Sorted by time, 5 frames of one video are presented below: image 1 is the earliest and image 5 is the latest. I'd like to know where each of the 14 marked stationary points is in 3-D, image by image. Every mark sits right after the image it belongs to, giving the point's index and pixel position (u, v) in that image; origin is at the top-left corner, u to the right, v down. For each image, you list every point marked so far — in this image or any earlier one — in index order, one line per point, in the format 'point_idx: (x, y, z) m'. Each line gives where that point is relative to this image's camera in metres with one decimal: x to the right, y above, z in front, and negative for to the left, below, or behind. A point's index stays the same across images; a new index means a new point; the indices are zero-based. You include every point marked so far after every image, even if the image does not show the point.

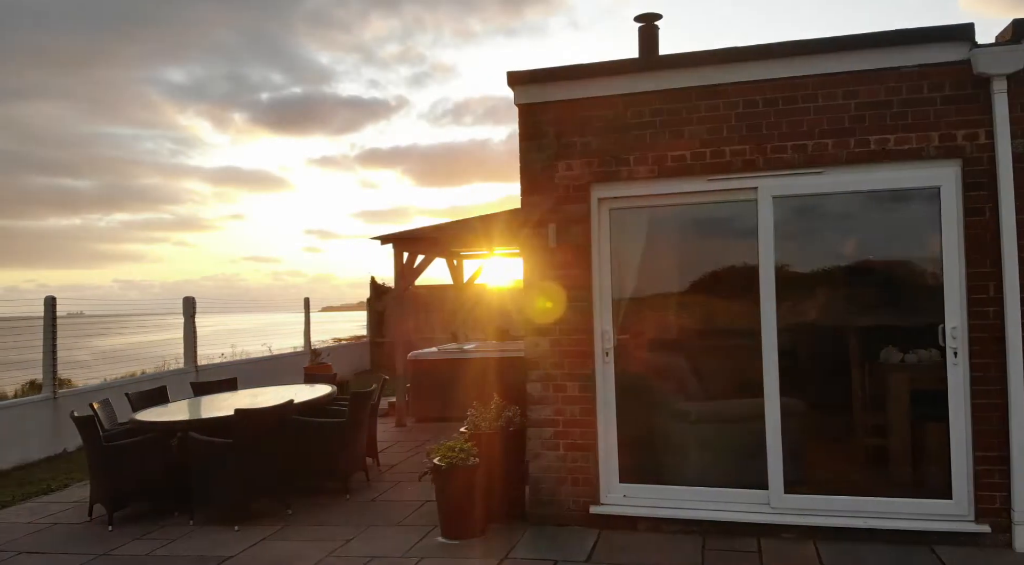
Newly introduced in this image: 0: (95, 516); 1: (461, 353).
0: (-3.3, -1.8, +5.5) m
1: (-0.8, -0.9, +9.3) m
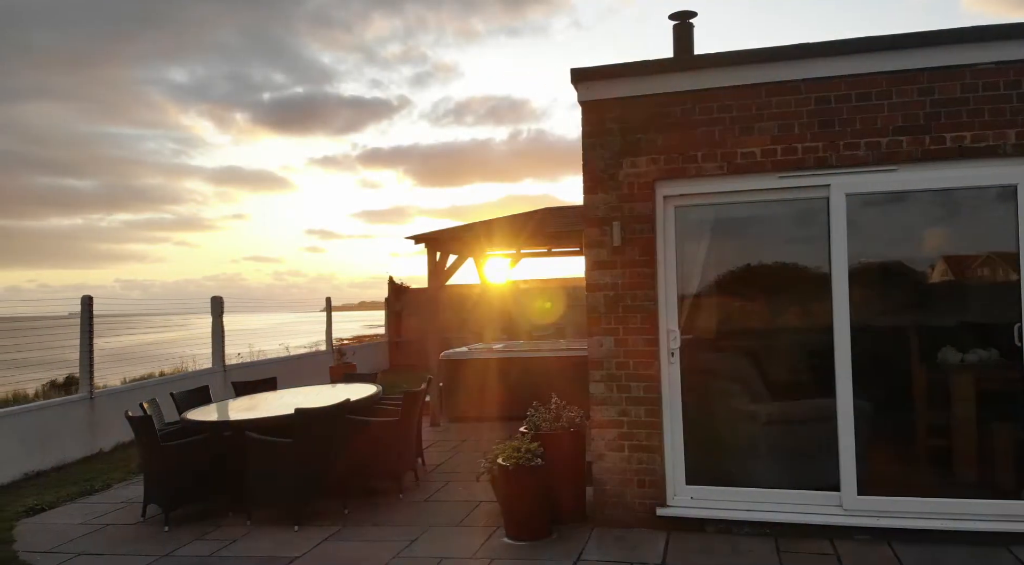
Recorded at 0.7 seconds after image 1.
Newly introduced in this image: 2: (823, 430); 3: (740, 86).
0: (-2.9, -1.8, +5.5) m
1: (-0.3, -0.9, +9.3) m
2: (+2.0, -1.0, +4.5) m
3: (+1.5, +1.3, +4.5) m
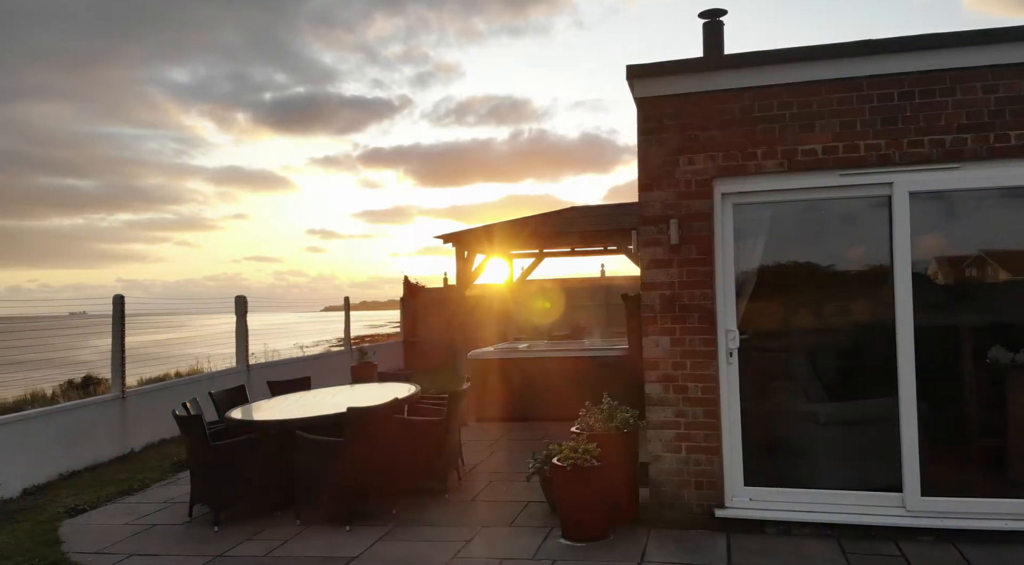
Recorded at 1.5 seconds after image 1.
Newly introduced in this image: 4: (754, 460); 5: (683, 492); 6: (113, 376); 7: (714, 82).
0: (-2.5, -1.8, +5.5) m
1: (+0.1, -0.9, +9.2) m
2: (+2.4, -0.9, +4.5) m
3: (+1.9, +1.3, +4.5) m
4: (+1.6, -1.2, +4.6) m
5: (+1.1, -1.4, +4.6) m
6: (-4.5, -1.0, +8.0) m
7: (+1.3, +1.3, +4.6) m
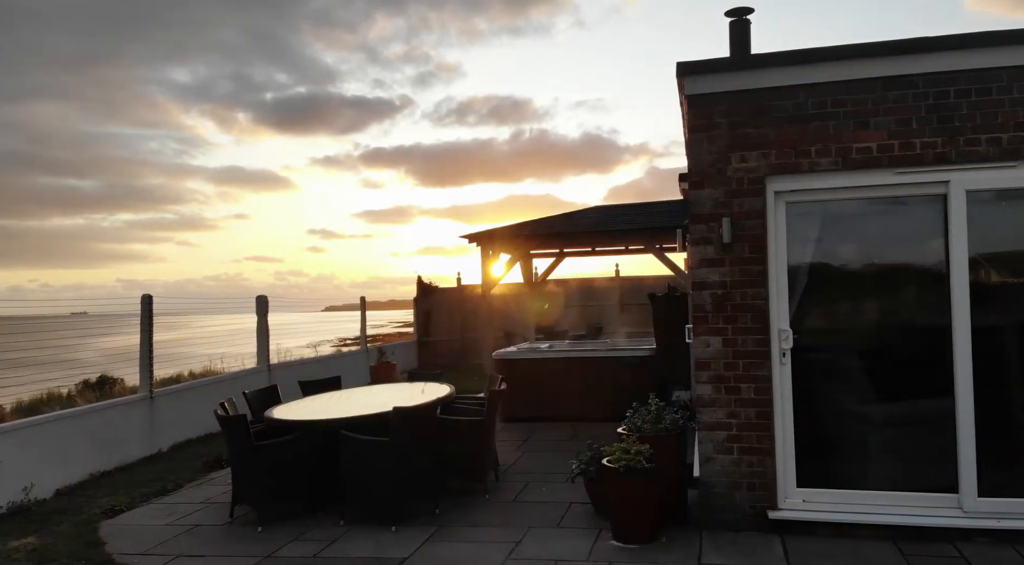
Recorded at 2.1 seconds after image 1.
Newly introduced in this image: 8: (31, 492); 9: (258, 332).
0: (-2.2, -1.8, +5.4) m
1: (+0.4, -0.9, +9.2) m
2: (+2.7, -0.9, +4.4) m
3: (+2.2, +1.3, +4.4) m
4: (+1.9, -1.2, +4.6) m
5: (+1.5, -1.4, +4.6) m
6: (-4.2, -1.0, +7.9) m
7: (+1.6, +1.3, +4.6) m
8: (-4.3, -1.9, +6.2) m
9: (-3.7, -0.7, +10.4) m
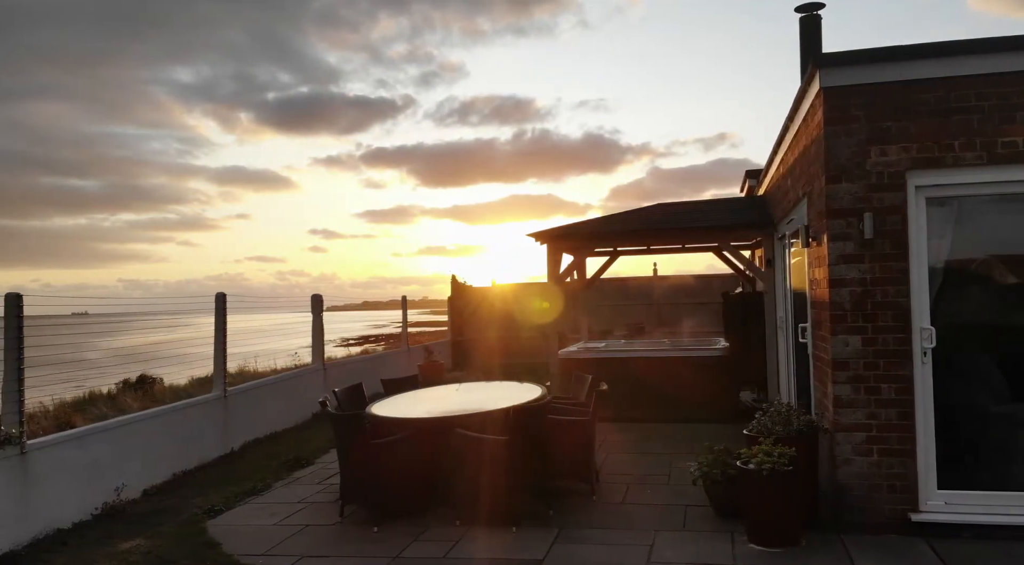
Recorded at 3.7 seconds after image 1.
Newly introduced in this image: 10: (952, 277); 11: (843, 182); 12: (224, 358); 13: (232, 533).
0: (-1.3, -1.8, +5.3) m
1: (+1.2, -0.9, +9.1) m
2: (+3.5, -0.9, +4.3) m
3: (+3.0, +1.3, +4.3) m
4: (+2.8, -1.2, +4.5) m
5: (+2.3, -1.4, +4.5) m
6: (-3.3, -1.0, +7.8) m
7: (+2.5, +1.3, +4.5) m
8: (-3.4, -1.8, +6.1) m
9: (-2.9, -0.7, +10.3) m
10: (+2.9, 0.0, +4.5) m
11: (+2.1, +0.6, +4.6) m
12: (-3.3, -0.8, +8.0) m
13: (-2.1, -1.8, +5.1) m
